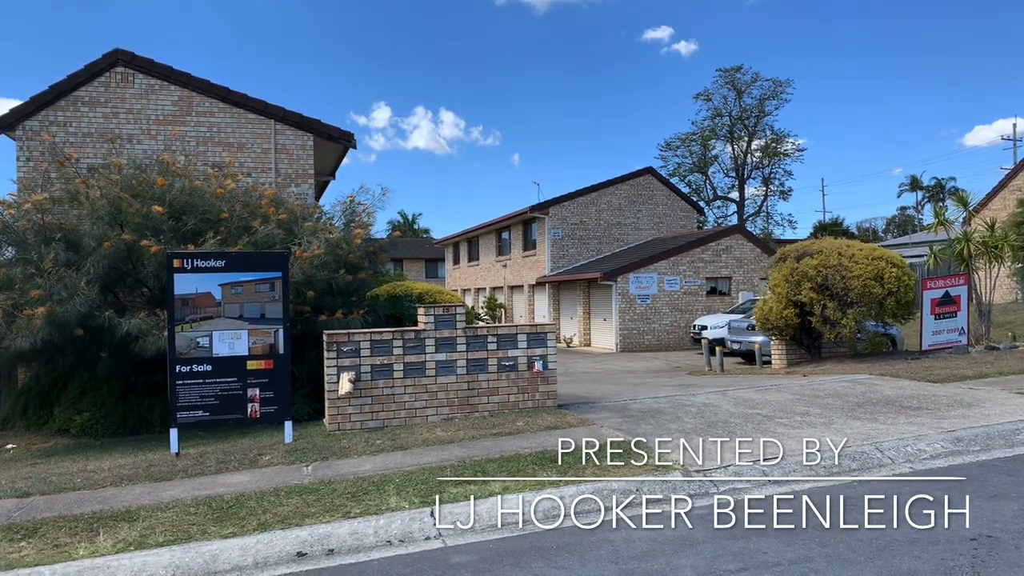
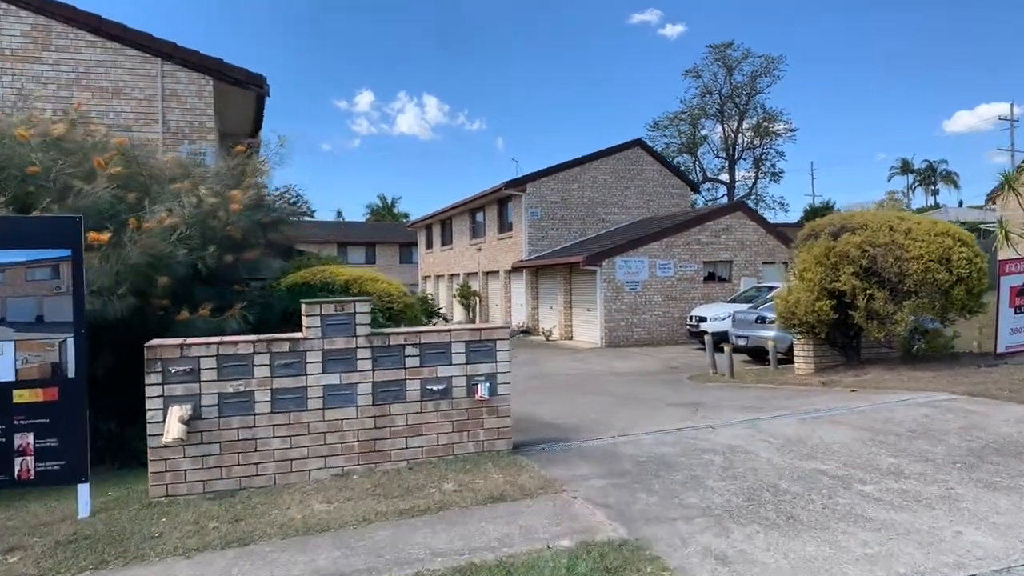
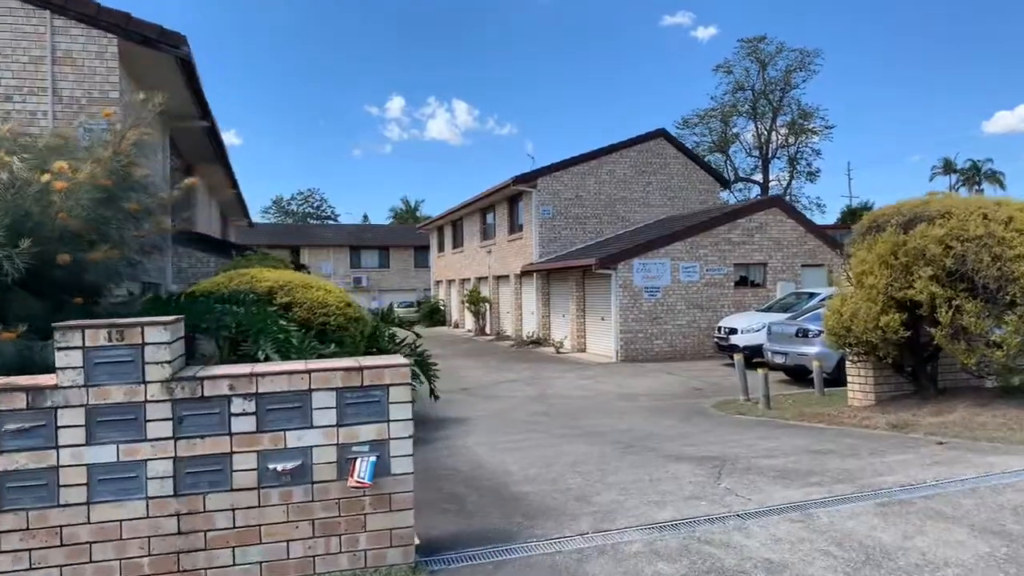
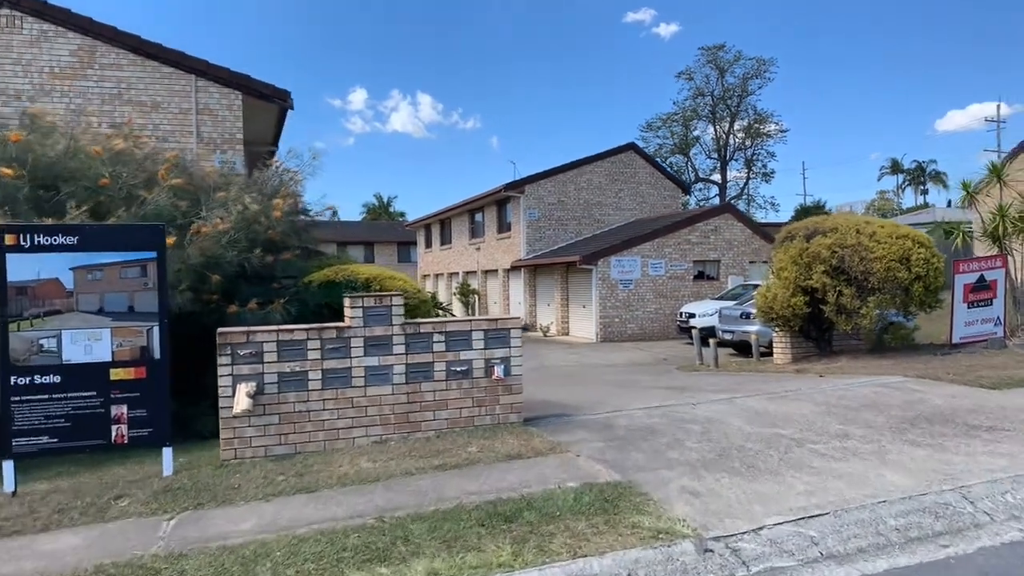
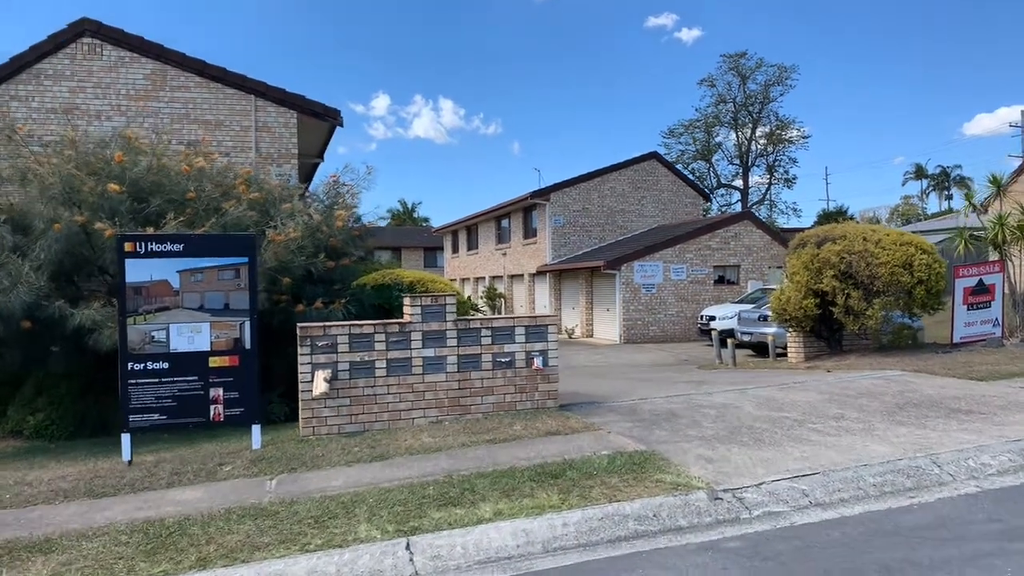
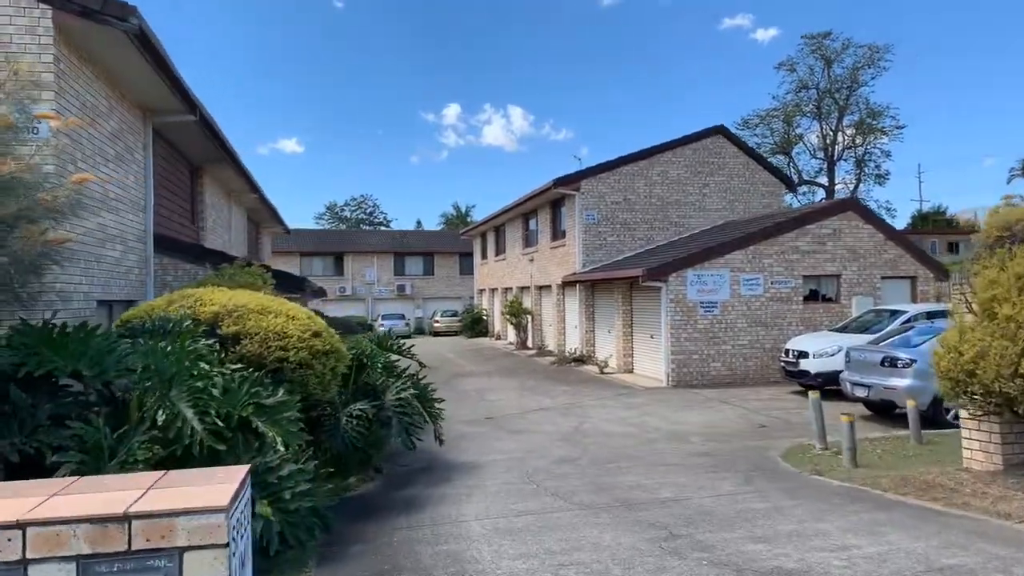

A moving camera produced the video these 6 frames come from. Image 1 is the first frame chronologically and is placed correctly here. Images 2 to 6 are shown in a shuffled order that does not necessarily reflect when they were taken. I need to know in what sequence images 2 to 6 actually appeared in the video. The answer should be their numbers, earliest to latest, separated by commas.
5, 4, 2, 3, 6
